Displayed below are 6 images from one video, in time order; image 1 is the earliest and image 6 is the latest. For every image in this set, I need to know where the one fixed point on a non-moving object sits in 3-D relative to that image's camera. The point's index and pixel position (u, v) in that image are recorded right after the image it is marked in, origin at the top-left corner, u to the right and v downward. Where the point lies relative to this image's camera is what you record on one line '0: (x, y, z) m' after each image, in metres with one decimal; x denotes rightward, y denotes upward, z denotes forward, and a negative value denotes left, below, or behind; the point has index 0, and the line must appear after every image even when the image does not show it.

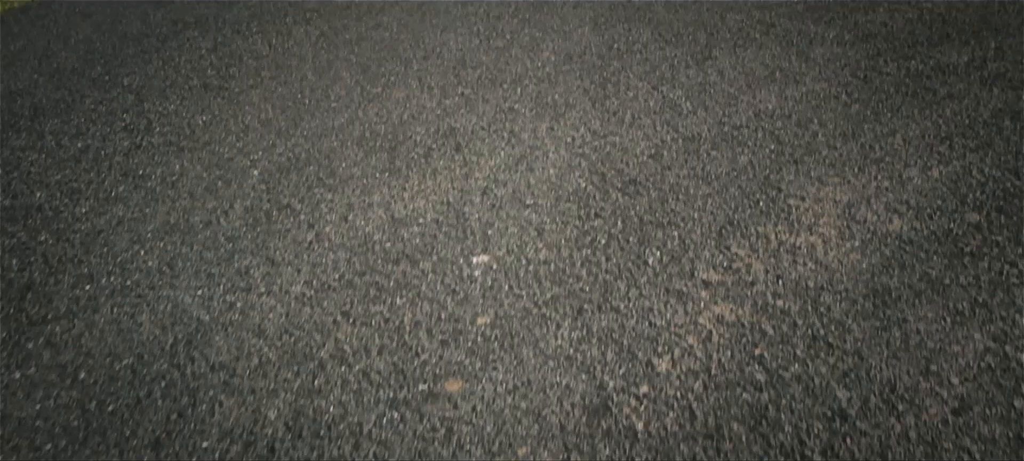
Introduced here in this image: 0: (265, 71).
0: (-0.8, +0.5, +2.8) m
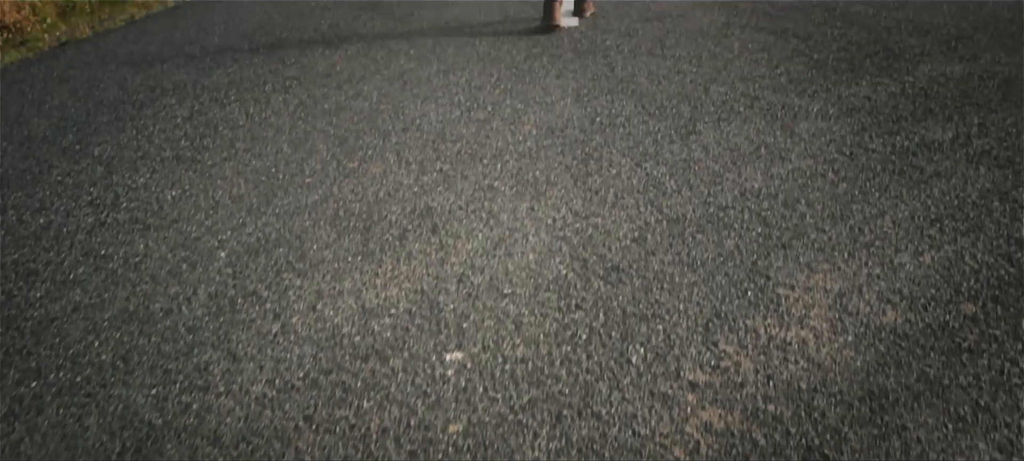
0: (-0.9, +0.3, +2.8) m
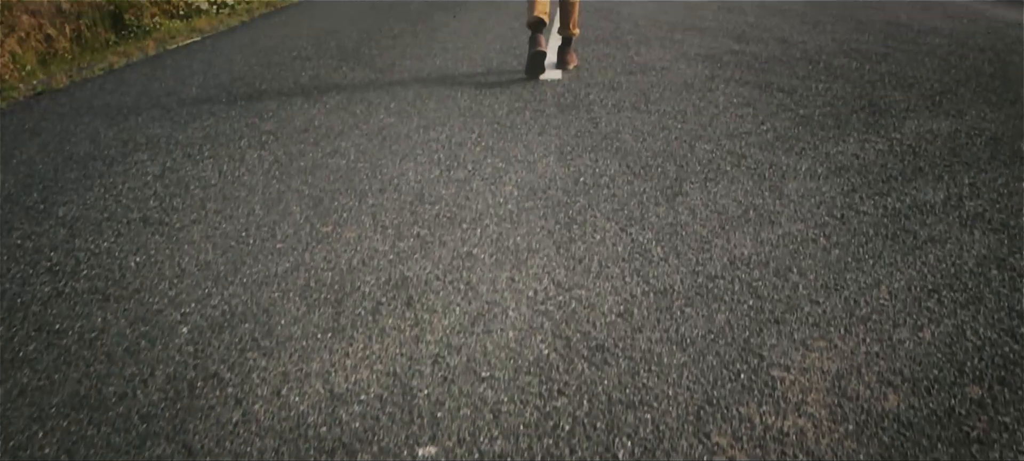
0: (-1.0, +0.1, +2.7) m
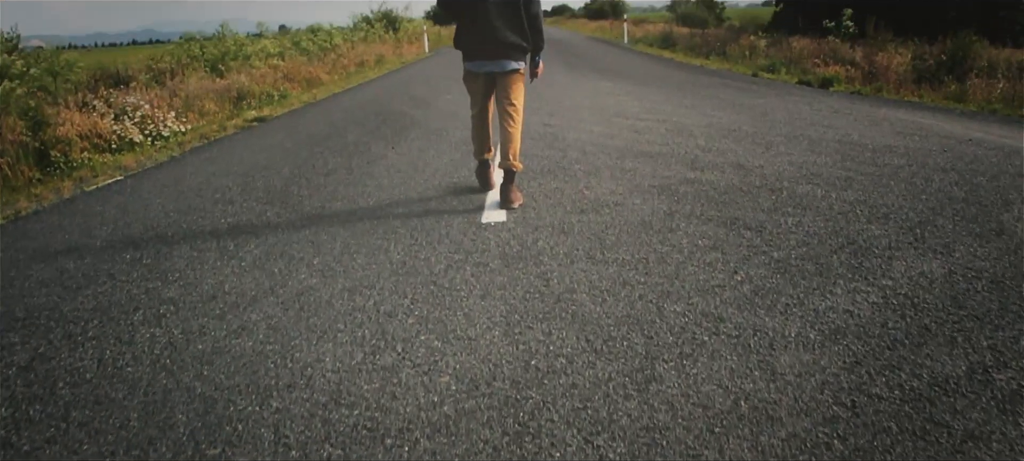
0: (-1.1, -0.5, +2.1) m
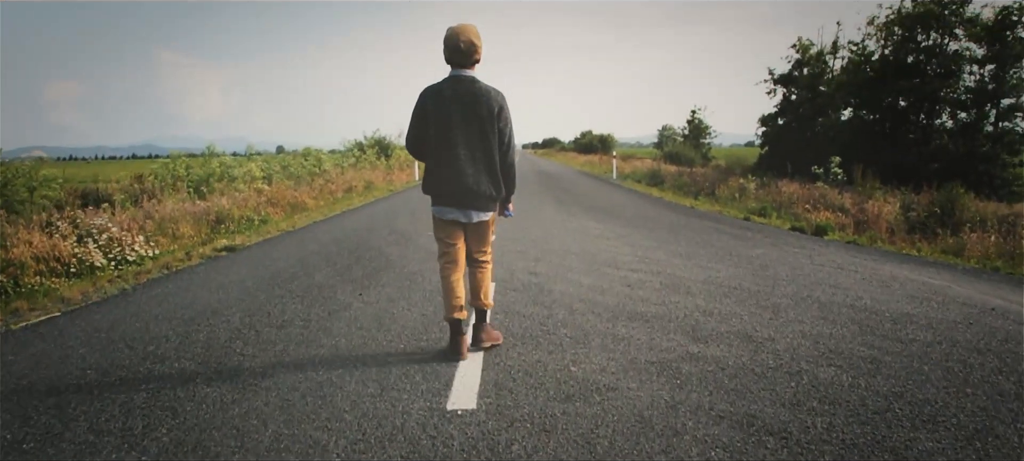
0: (-1.2, -0.9, +1.4) m
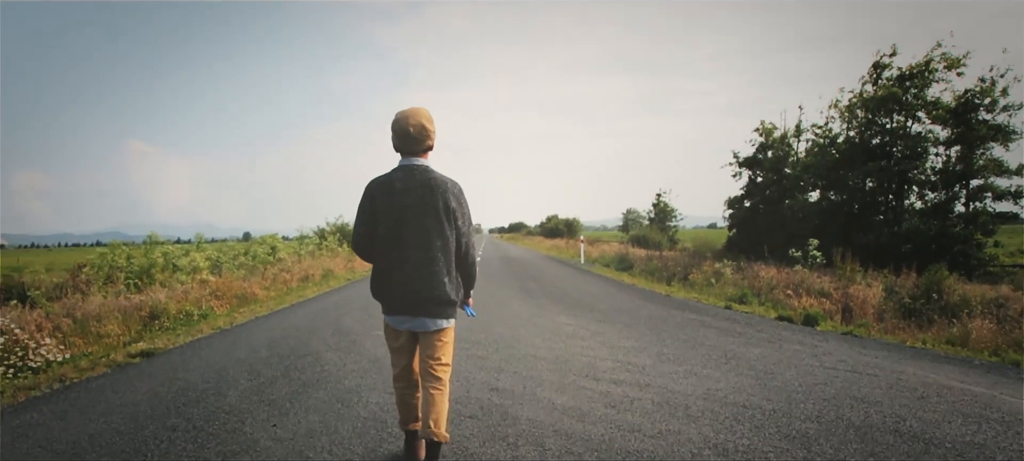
0: (-1.3, -1.1, +0.2) m
